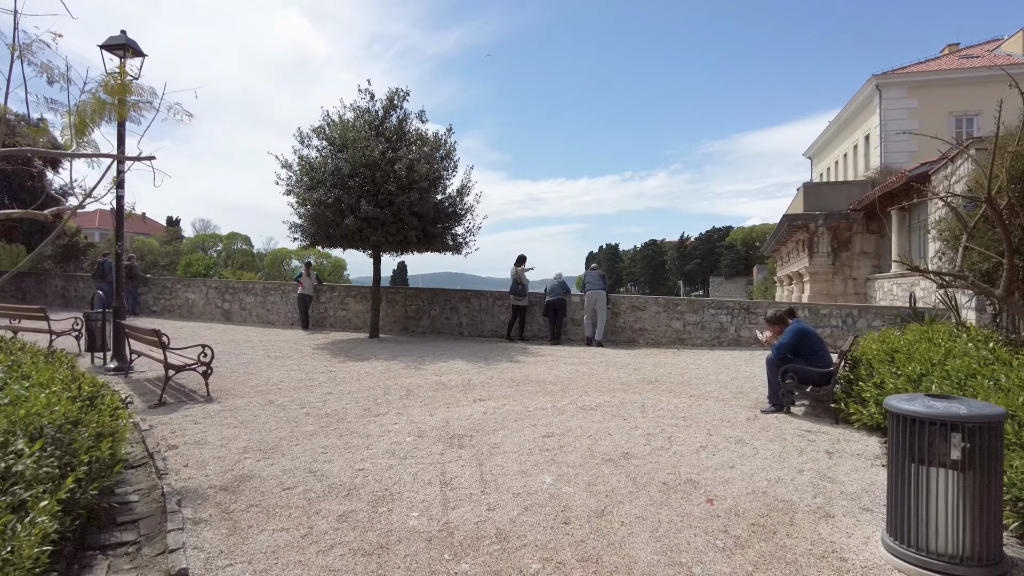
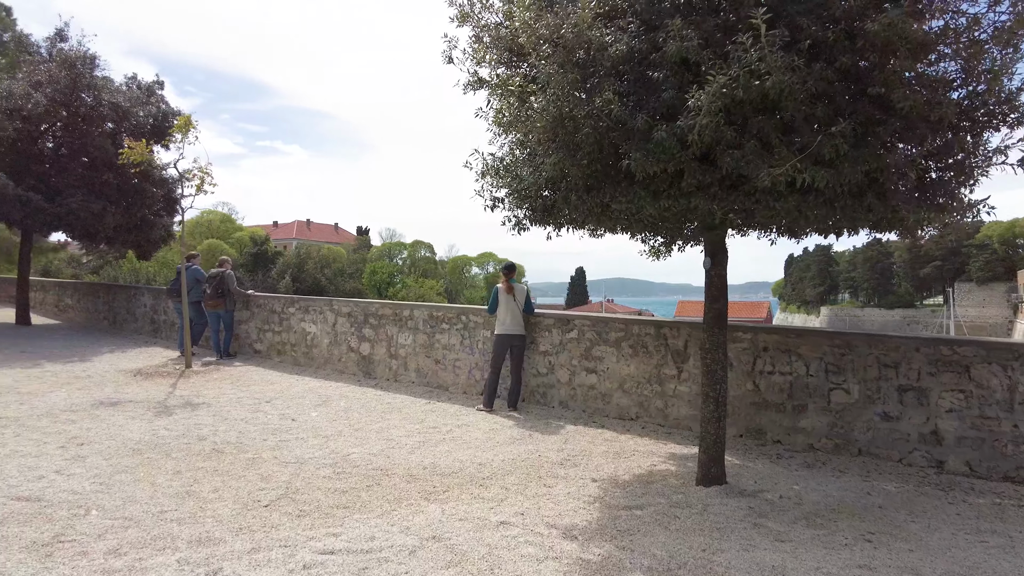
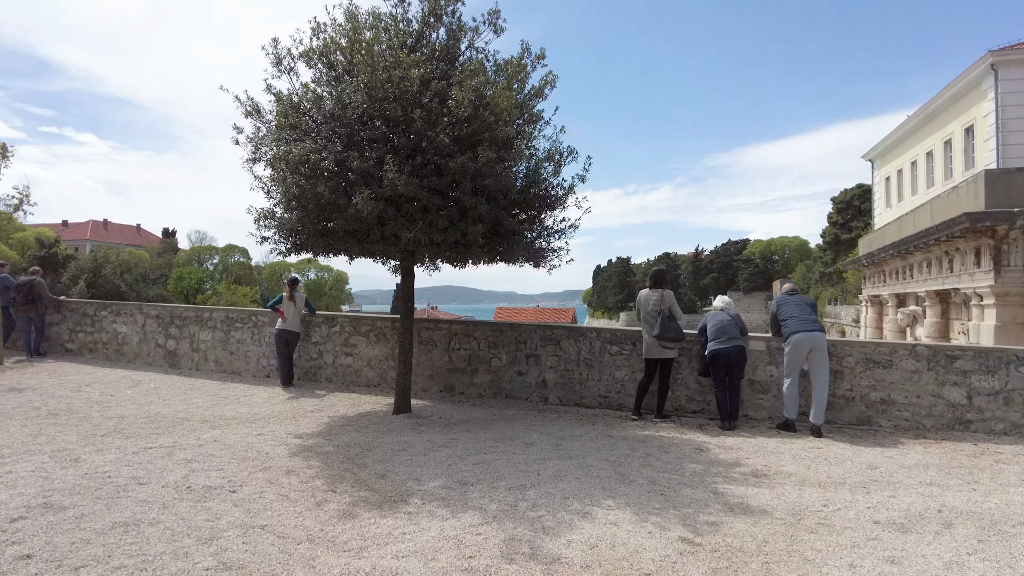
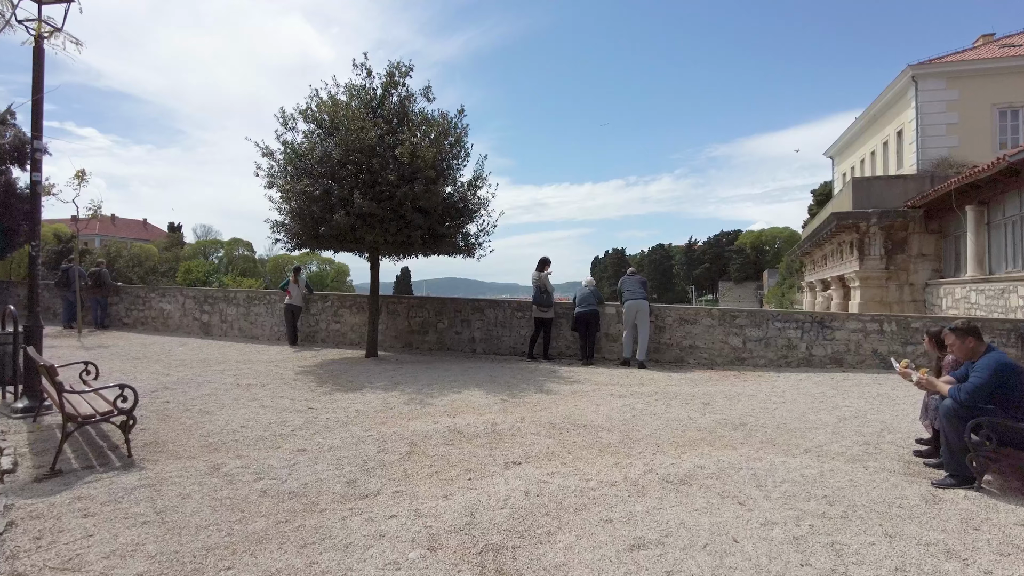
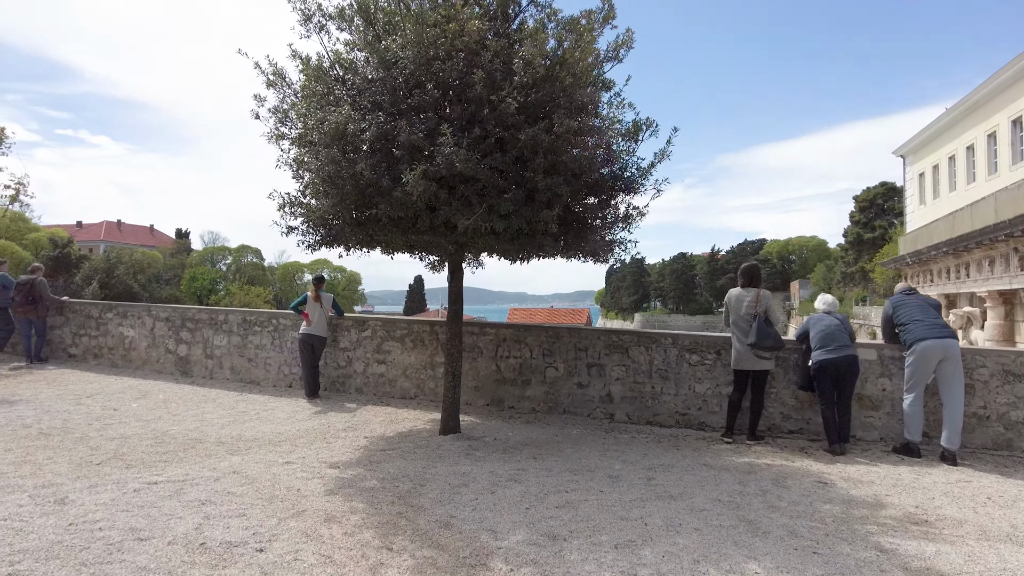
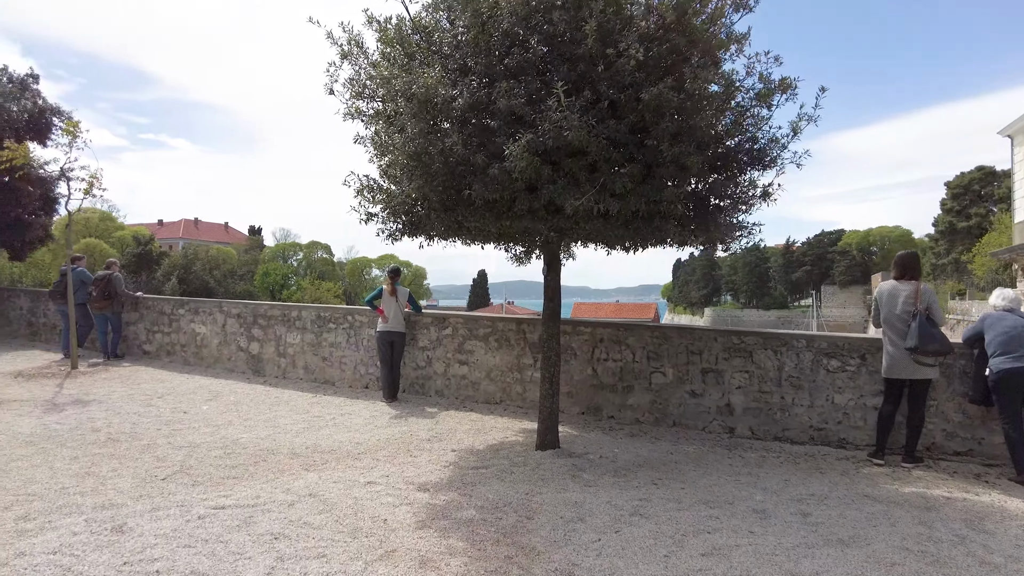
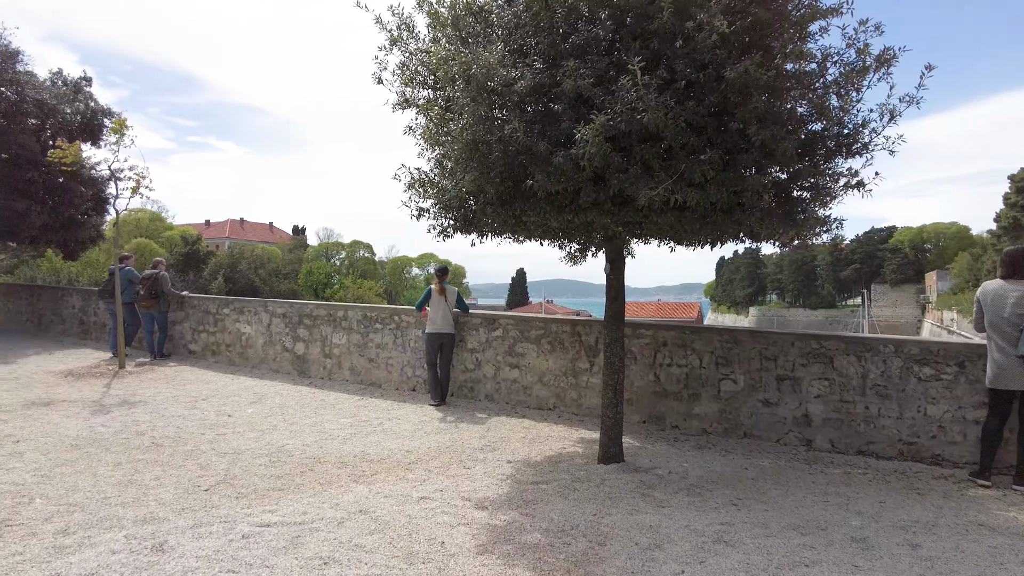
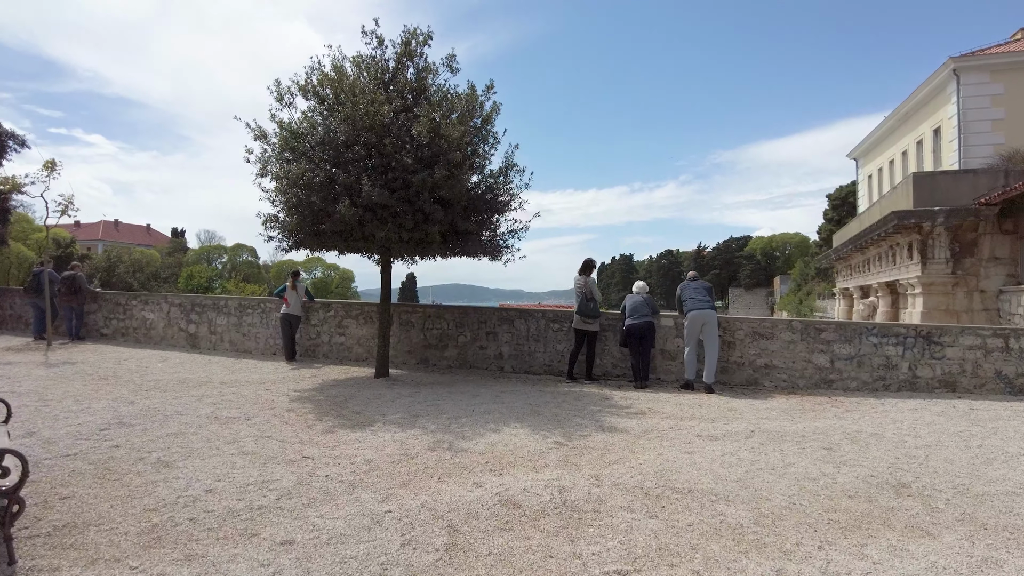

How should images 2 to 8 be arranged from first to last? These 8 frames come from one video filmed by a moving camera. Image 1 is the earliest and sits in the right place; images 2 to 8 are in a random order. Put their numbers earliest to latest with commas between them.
4, 8, 3, 5, 6, 7, 2
